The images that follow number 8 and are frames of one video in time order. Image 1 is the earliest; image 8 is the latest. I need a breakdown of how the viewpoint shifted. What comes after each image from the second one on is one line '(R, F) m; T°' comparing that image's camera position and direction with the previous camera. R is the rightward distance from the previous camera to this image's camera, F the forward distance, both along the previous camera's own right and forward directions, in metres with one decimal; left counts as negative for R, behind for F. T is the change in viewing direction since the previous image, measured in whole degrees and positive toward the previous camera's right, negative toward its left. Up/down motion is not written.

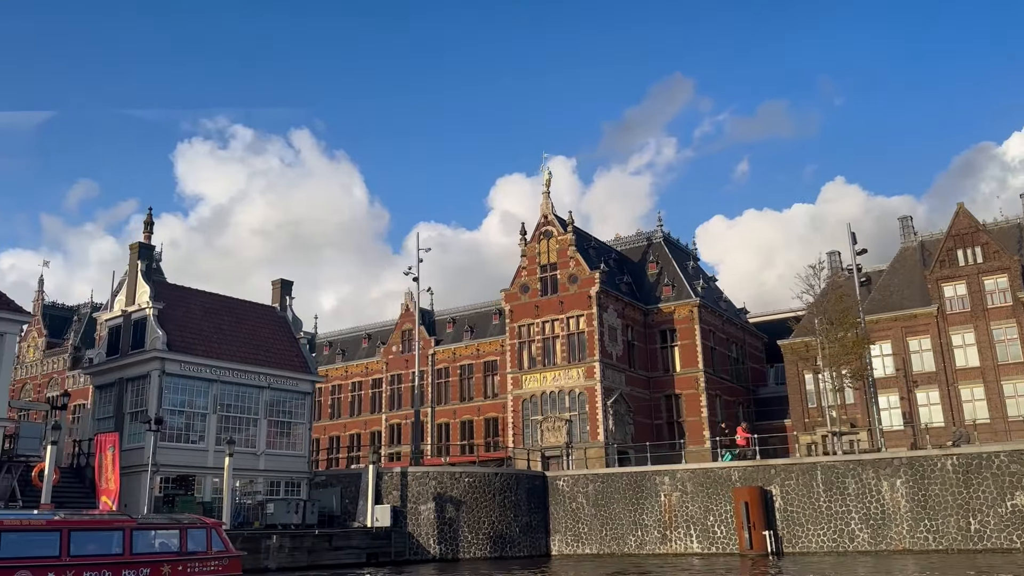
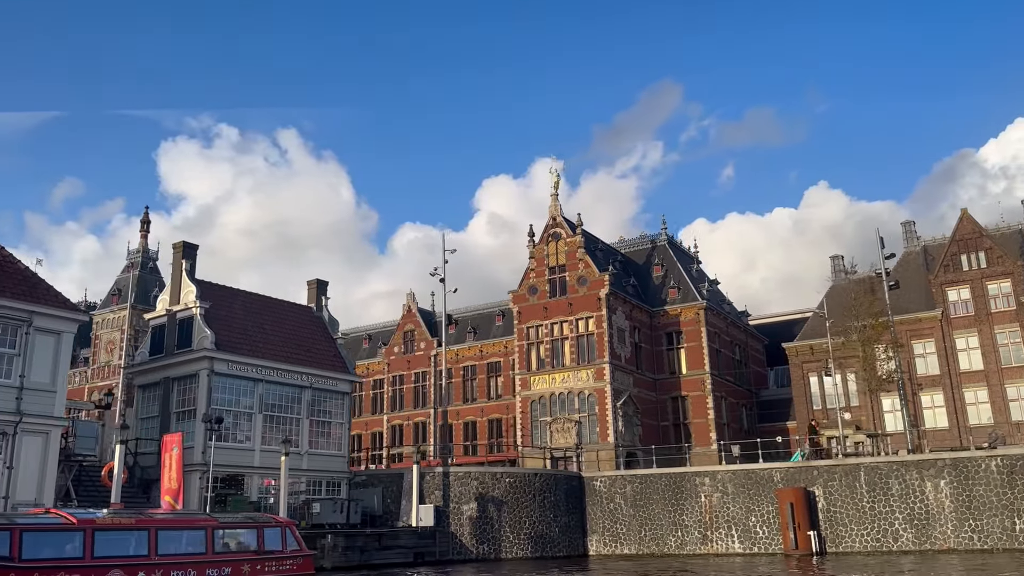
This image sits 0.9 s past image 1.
(-2.4, -0.1) m; +1°
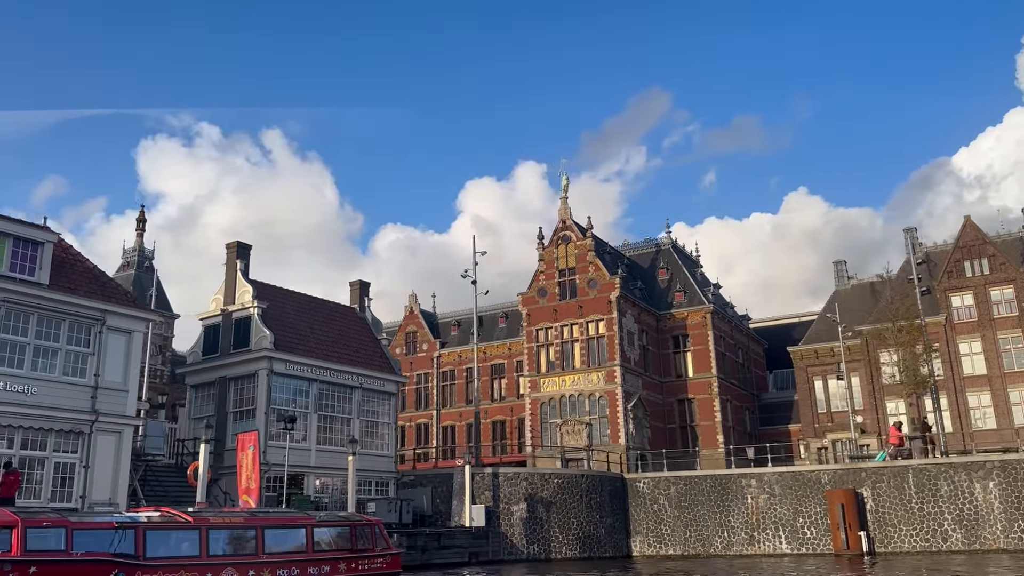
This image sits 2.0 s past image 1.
(-2.8, -0.2) m; +2°
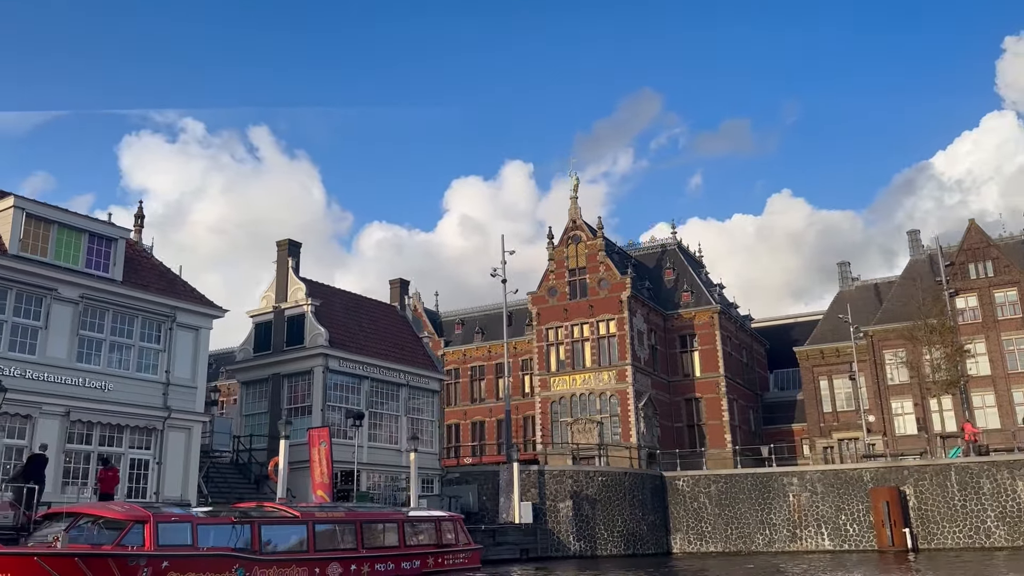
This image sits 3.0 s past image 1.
(-2.6, -0.2) m; +1°
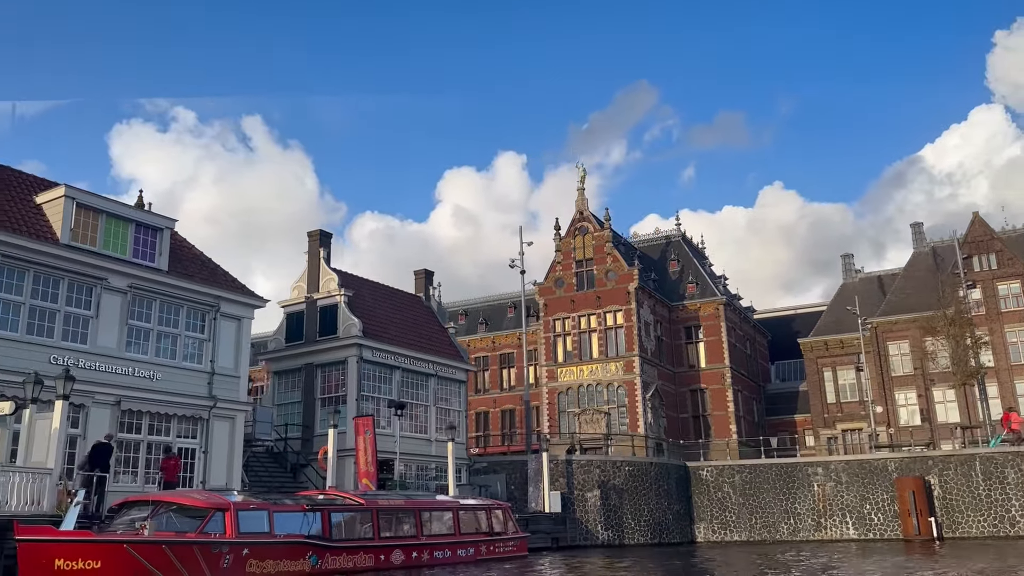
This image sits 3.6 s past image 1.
(-1.5, -0.2) m; +1°
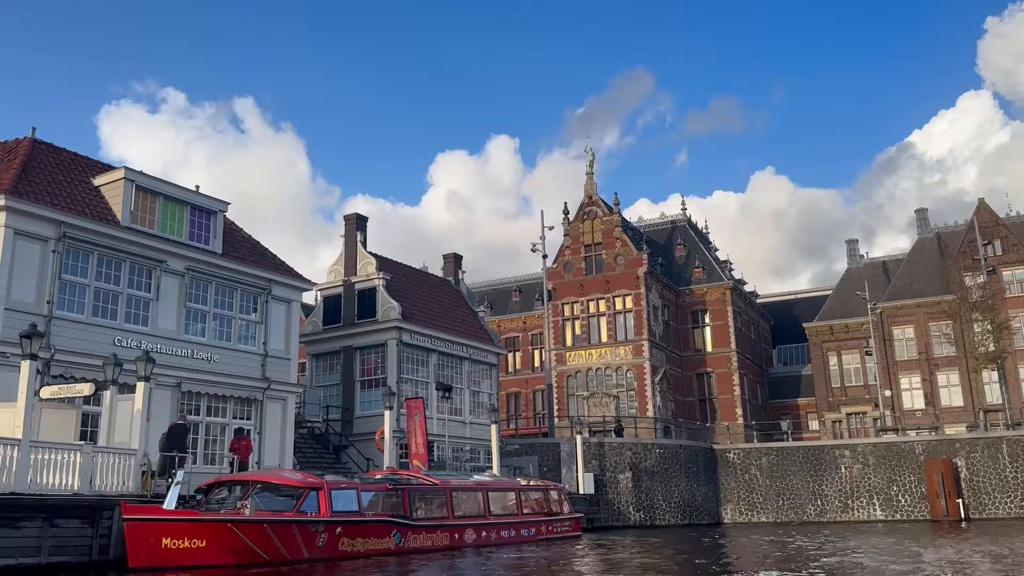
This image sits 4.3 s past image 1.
(-1.8, -0.2) m; +1°
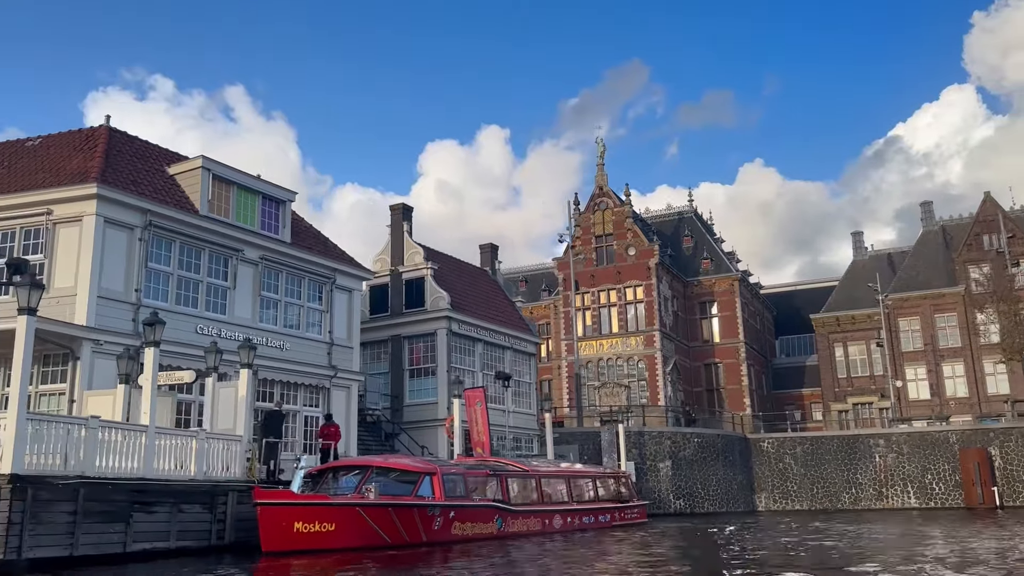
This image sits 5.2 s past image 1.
(-2.3, -0.3) m; +1°
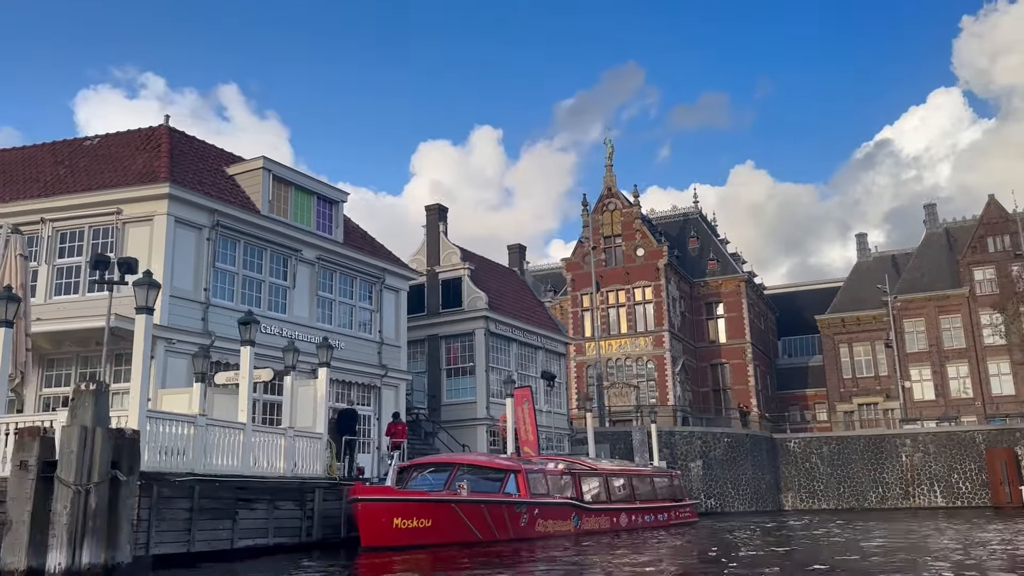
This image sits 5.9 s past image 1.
(-1.8, -0.2) m; +1°
